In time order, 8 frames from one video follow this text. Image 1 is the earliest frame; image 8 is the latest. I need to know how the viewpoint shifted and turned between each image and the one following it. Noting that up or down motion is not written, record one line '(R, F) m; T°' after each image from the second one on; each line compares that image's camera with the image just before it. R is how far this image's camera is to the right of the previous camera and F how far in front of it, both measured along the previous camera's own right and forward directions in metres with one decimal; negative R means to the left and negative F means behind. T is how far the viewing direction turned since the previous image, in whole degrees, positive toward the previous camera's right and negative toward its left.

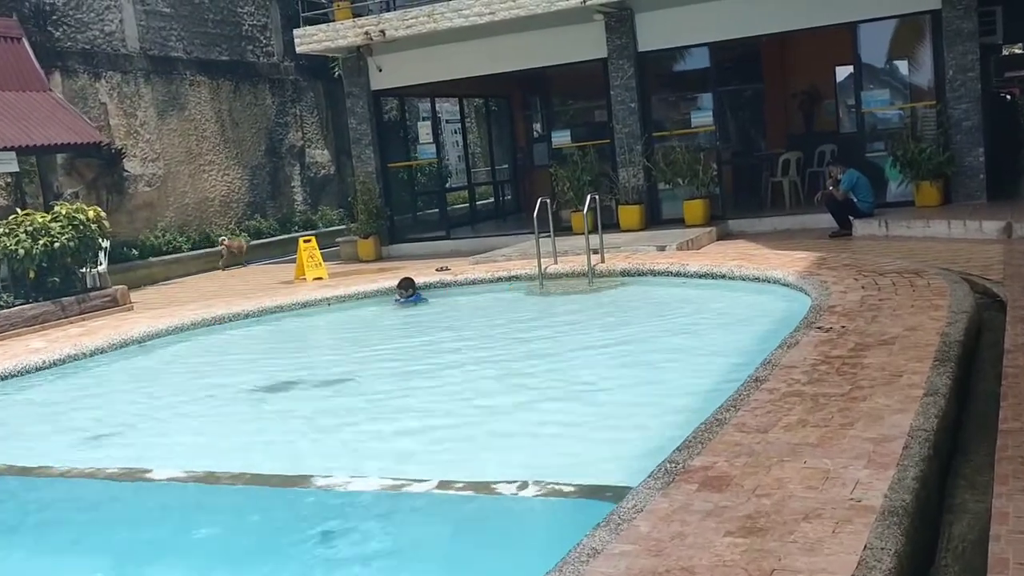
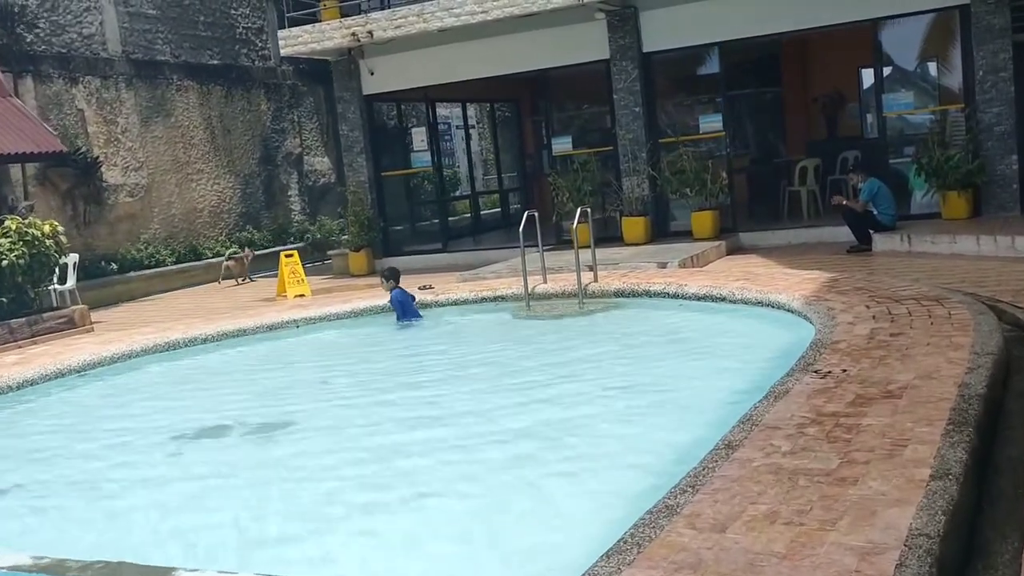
(+0.5, +0.9) m; -2°
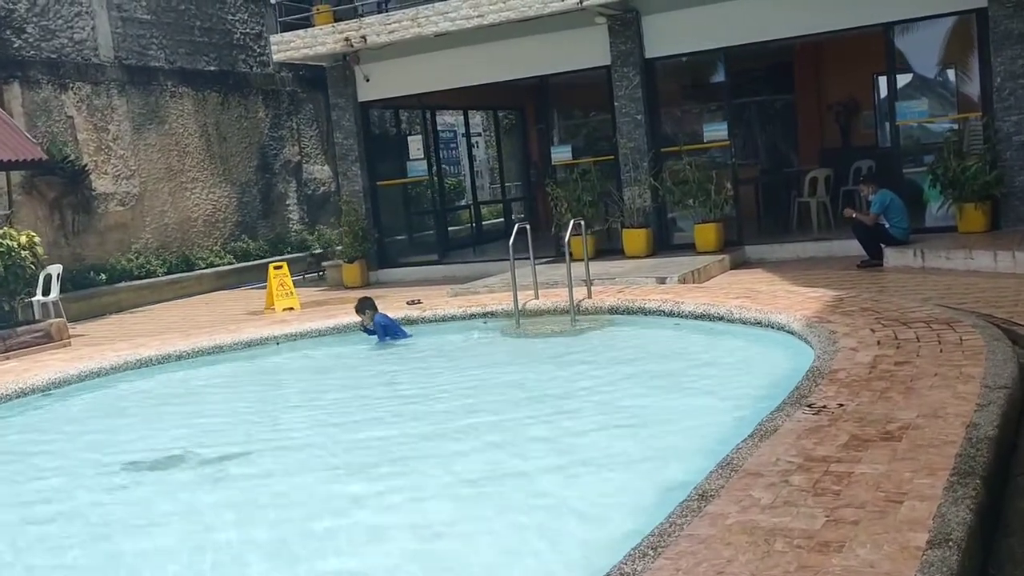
(+0.3, +0.5) m; -1°
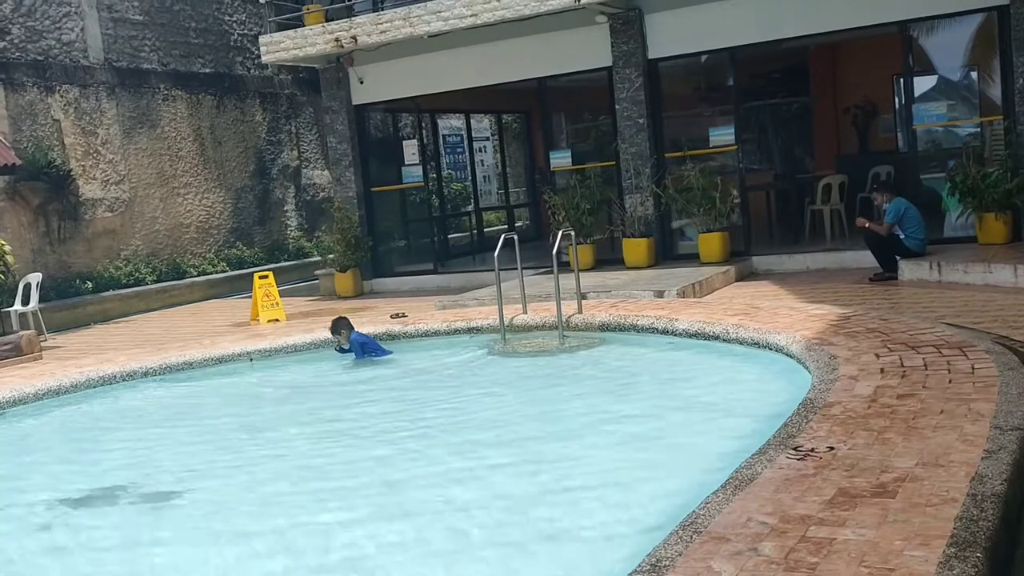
(+0.3, +0.5) m; -1°
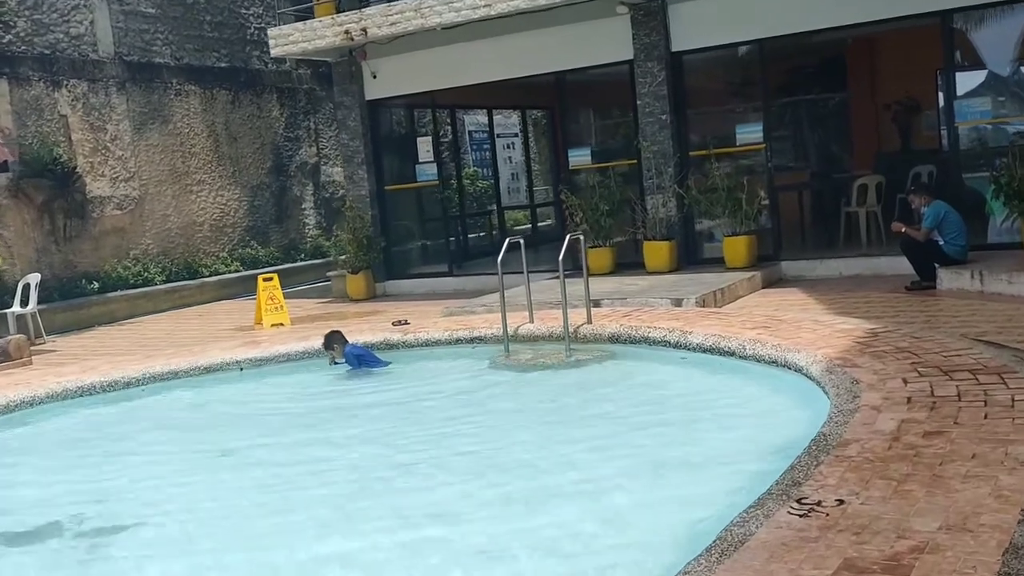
(+0.3, +0.6) m; -2°
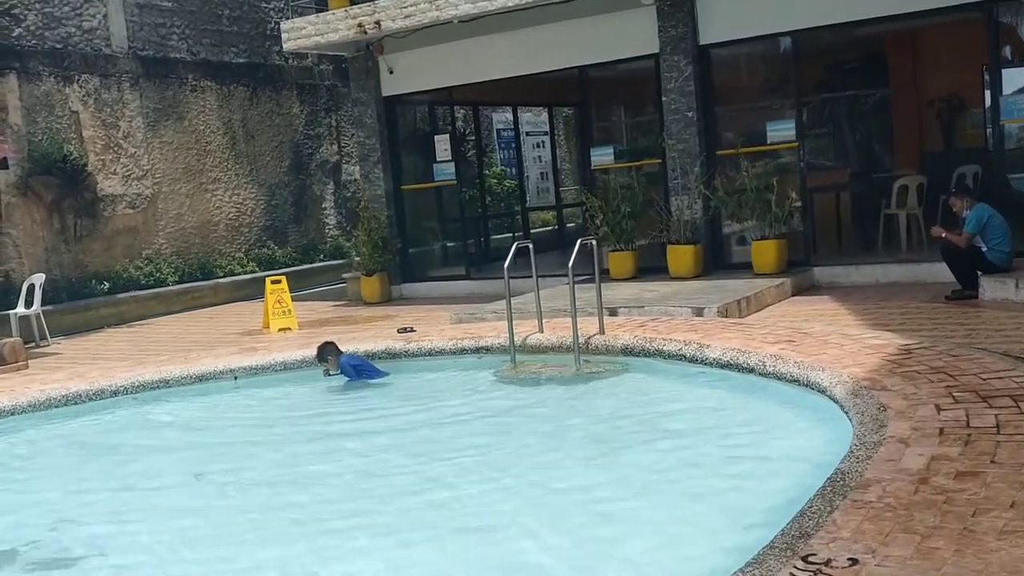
(+0.3, +0.5) m; -2°
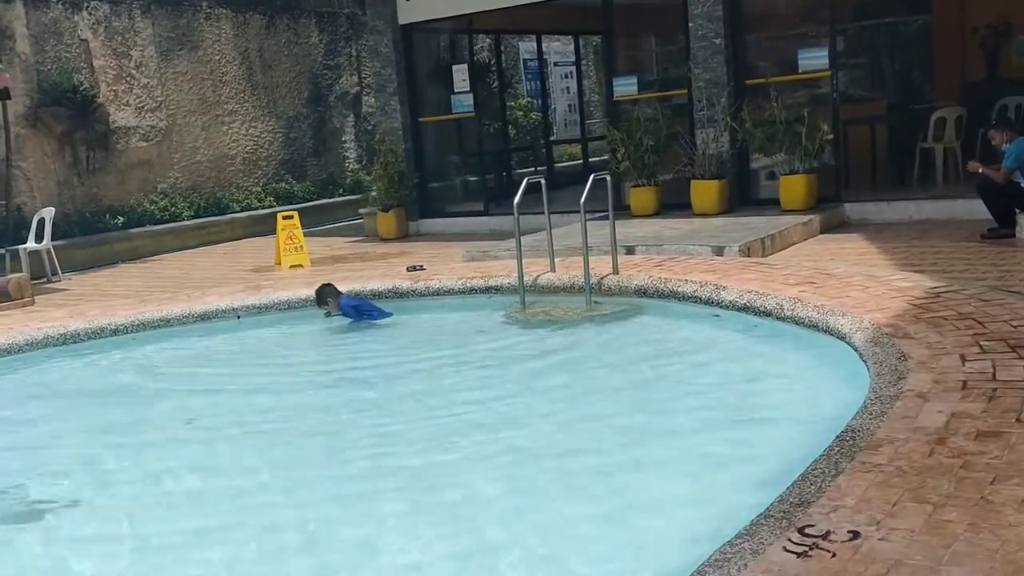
(+0.2, +0.3) m; -2°
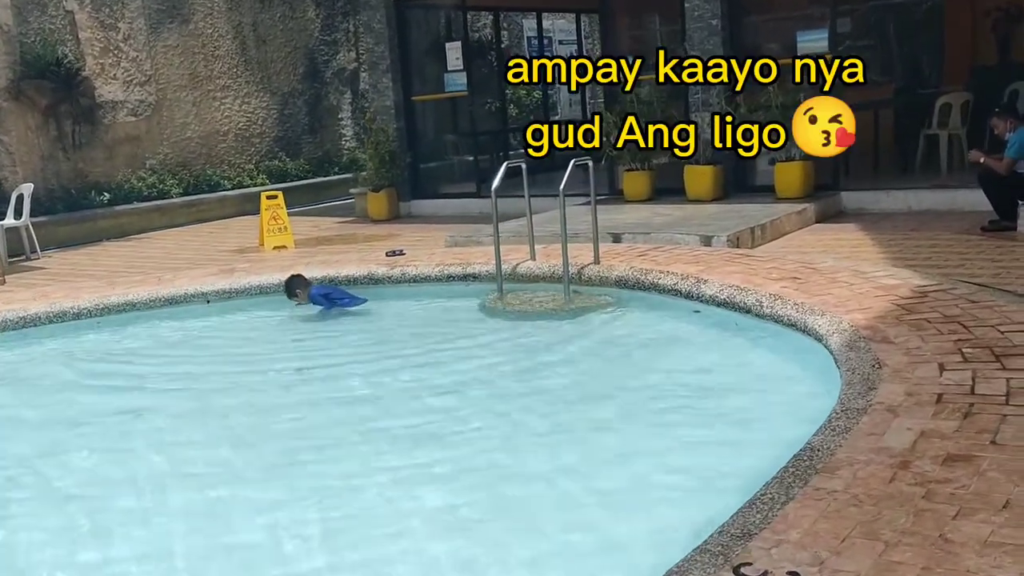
(+0.3, +0.3) m; -1°
